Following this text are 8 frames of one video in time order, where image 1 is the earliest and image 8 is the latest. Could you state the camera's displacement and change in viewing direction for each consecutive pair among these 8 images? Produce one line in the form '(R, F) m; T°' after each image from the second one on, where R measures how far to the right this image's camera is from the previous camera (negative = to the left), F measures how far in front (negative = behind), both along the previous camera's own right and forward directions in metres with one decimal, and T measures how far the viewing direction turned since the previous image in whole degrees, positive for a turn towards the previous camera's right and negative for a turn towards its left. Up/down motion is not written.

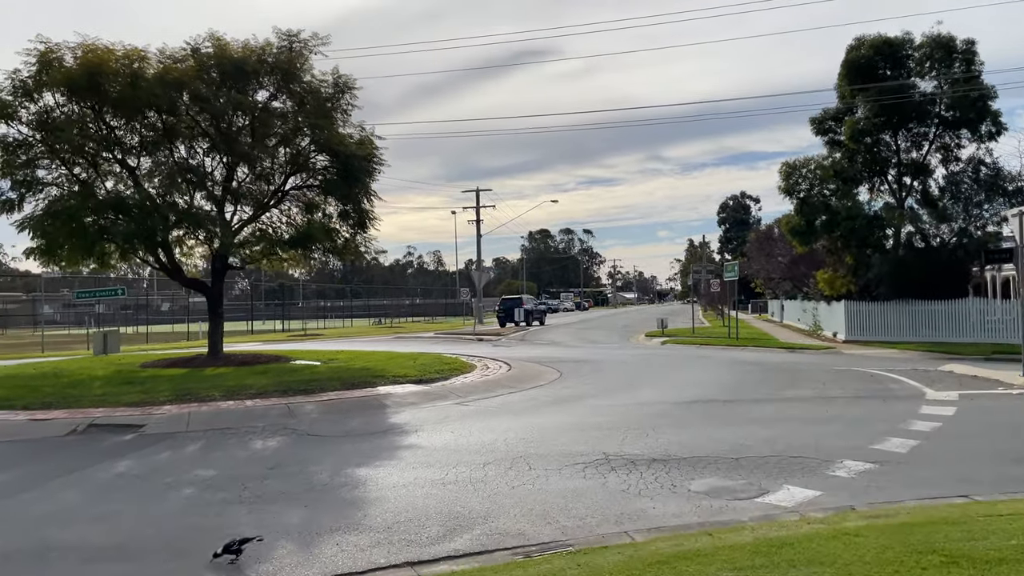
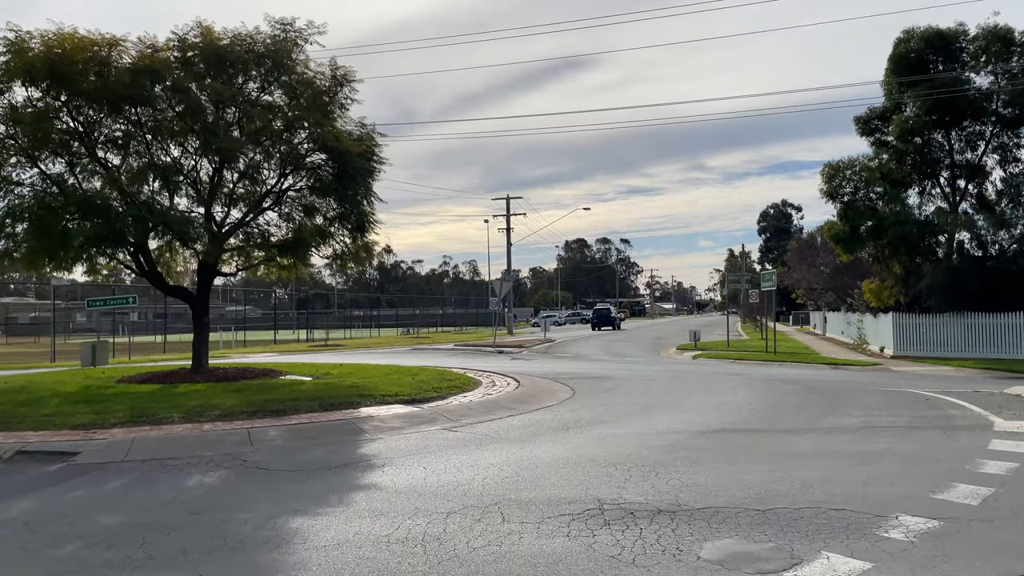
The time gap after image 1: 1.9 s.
(+0.6, +1.6) m; -3°
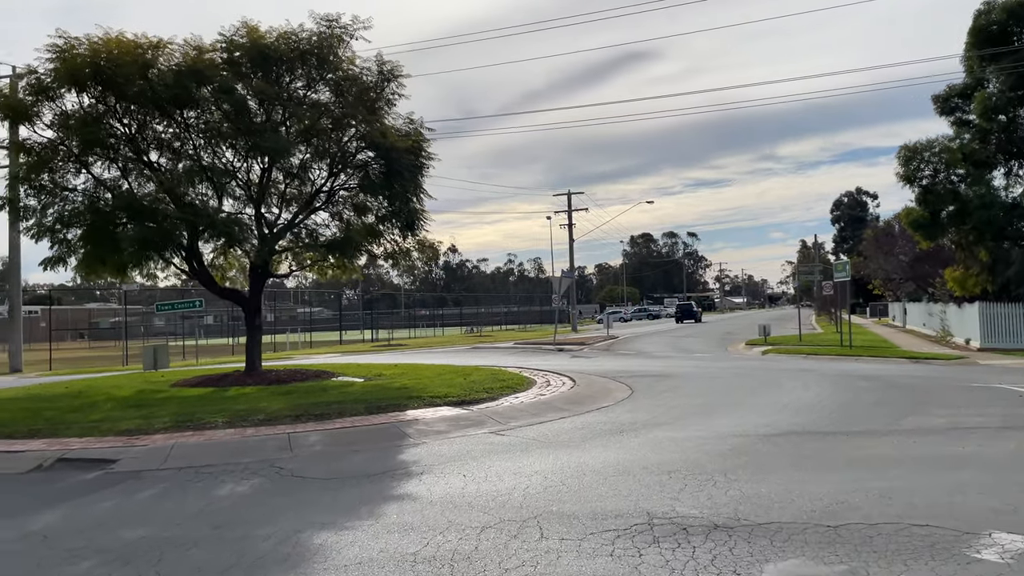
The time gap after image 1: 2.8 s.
(+0.3, +0.6) m; -5°
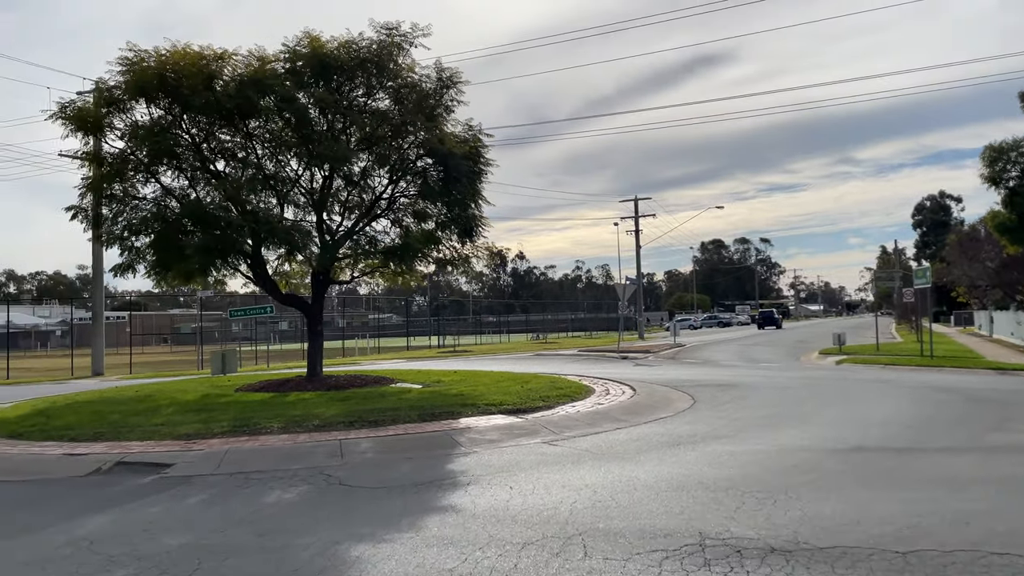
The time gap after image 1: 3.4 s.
(+0.2, +0.2) m; -5°
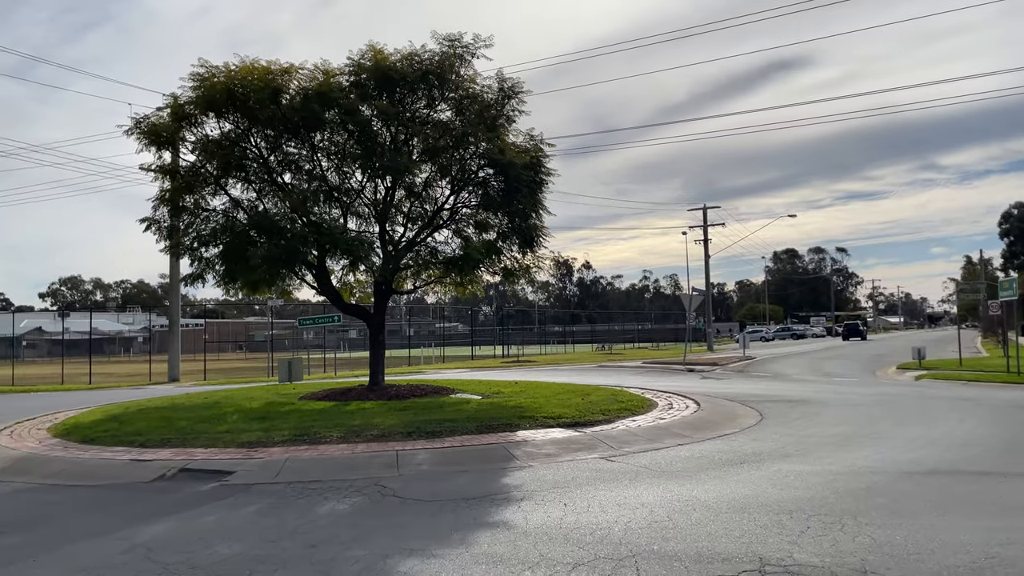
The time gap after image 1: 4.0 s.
(+0.1, +0.1) m; -5°
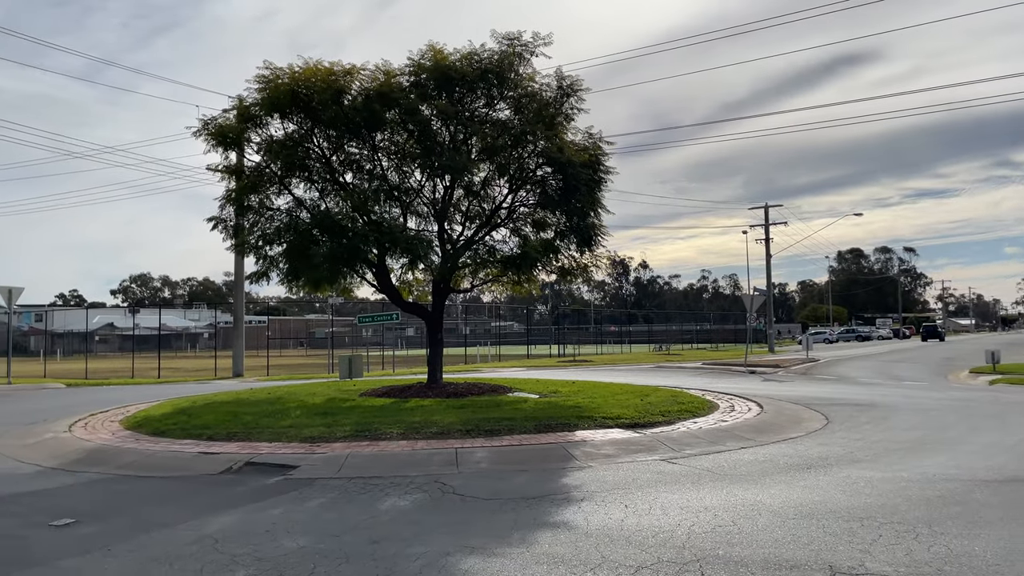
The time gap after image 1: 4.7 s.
(-0.1, 0.0) m; -4°
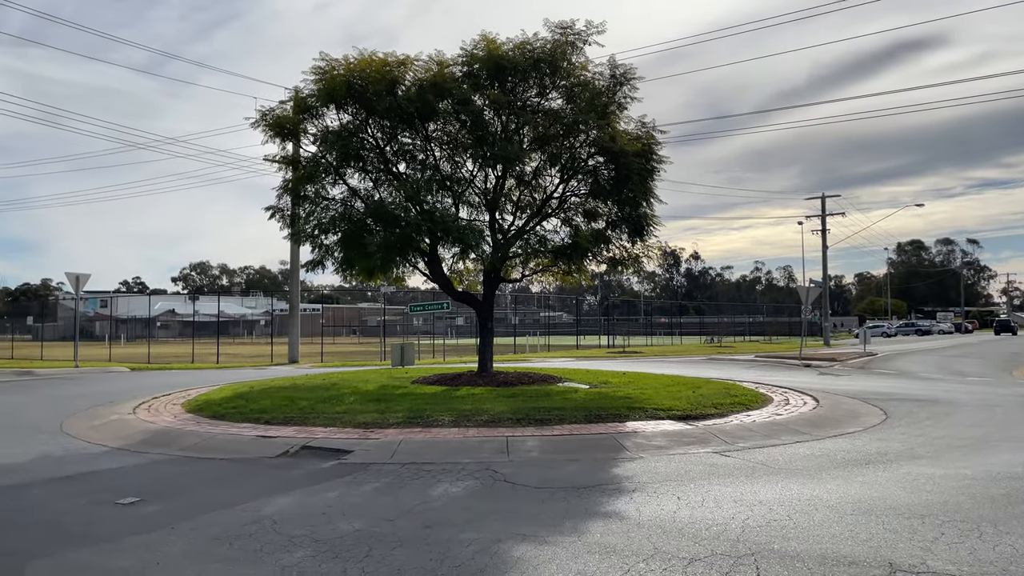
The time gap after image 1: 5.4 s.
(0.0, 0.0) m; -4°
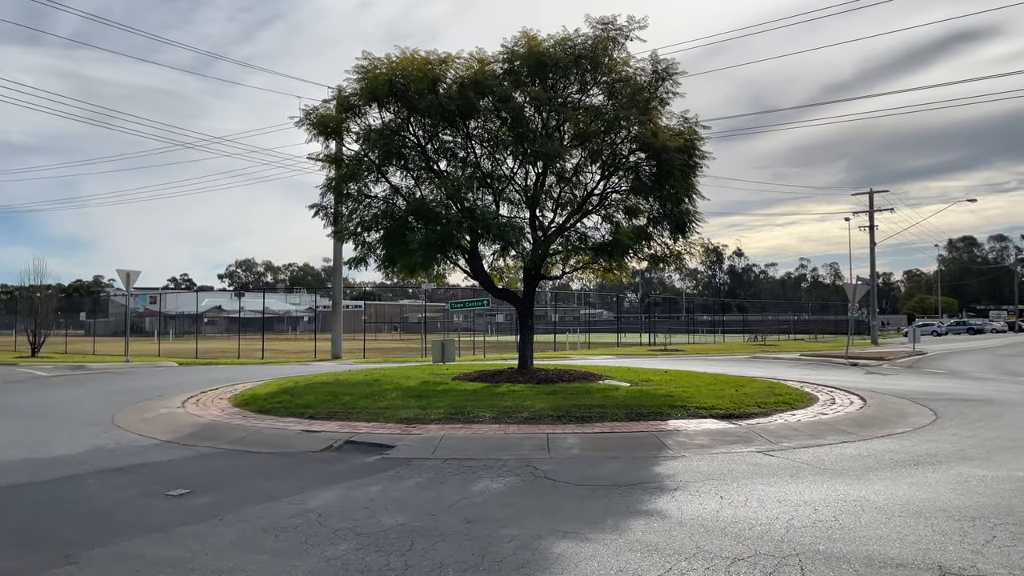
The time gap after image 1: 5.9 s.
(0.0, 0.0) m; -3°
